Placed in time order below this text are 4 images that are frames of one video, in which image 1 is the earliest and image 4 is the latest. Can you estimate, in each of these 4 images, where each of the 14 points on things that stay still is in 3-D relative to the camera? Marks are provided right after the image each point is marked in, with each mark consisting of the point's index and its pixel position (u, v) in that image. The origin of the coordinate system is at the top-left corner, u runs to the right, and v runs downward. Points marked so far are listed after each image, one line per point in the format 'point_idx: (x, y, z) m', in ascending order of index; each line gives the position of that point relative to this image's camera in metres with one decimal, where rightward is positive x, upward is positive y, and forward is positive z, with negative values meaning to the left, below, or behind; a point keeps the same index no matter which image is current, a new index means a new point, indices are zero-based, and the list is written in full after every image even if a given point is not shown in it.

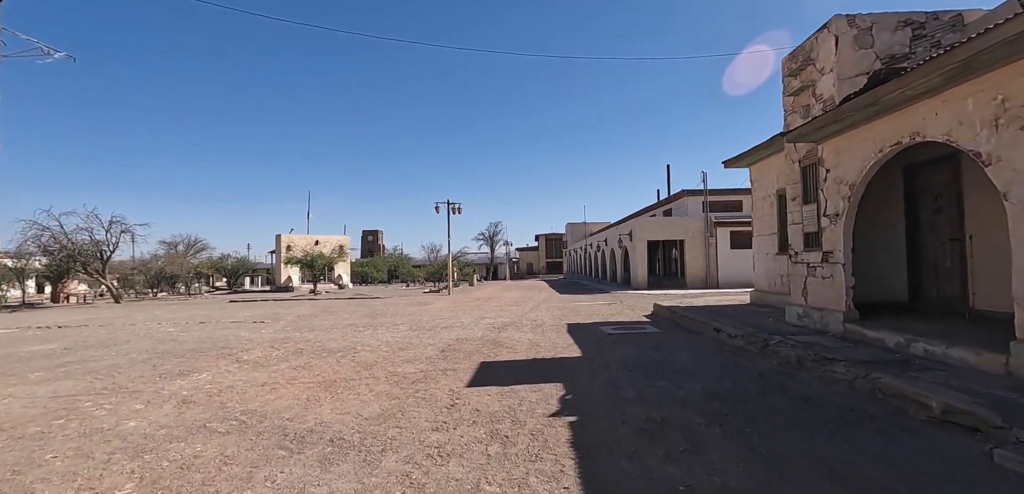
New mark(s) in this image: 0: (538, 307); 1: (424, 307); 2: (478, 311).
0: (+0.9, -2.2, +16.4) m
1: (-3.3, -2.4, +17.6) m
2: (-1.1, -2.2, +15.6) m
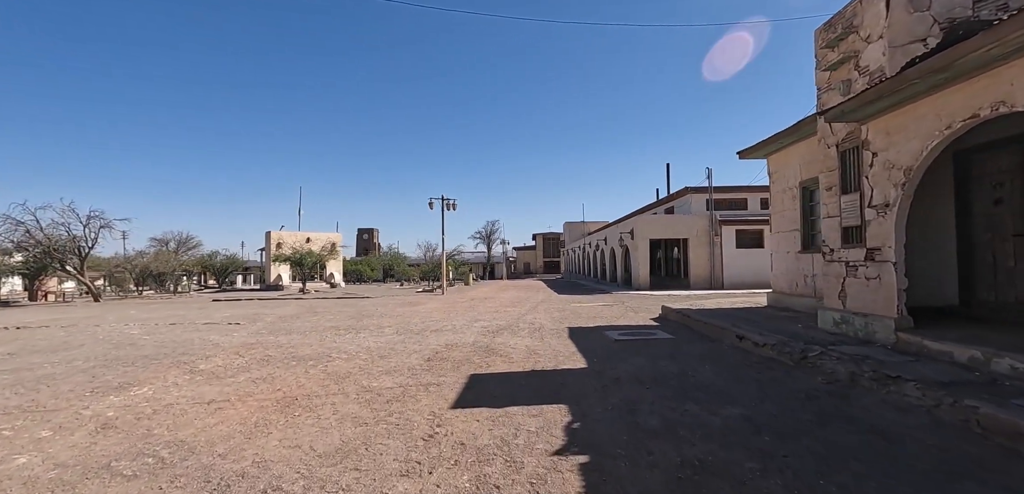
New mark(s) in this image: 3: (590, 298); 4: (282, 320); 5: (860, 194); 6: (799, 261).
0: (+0.8, -2.1, +15.4) m
1: (-3.5, -2.2, +16.6) m
2: (-1.3, -2.1, +14.6) m
3: (+3.3, -2.2, +19.2) m
4: (-7.0, -2.2, +13.9) m
5: (+4.8, +0.7, +6.4) m
6: (+6.1, -0.3, +9.7) m
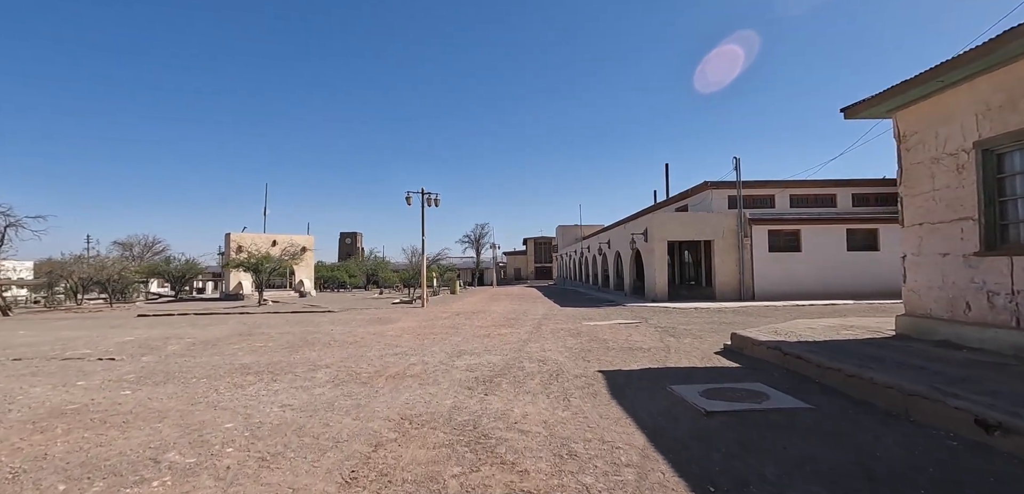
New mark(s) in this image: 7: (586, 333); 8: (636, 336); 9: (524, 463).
0: (+0.7, -2.1, +11.6) m
1: (-3.6, -2.3, +12.7) m
2: (-1.3, -2.1, +10.7) m
3: (+3.1, -2.3, +15.5) m
4: (-7.1, -2.3, +10.0) m
5: (+5.0, +0.8, +2.7) m
6: (+6.2, -0.3, +6.1) m
7: (+1.8, -2.1, +11.1) m
8: (+2.8, -2.0, +10.4) m
9: (+0.1, -1.7, +3.7) m
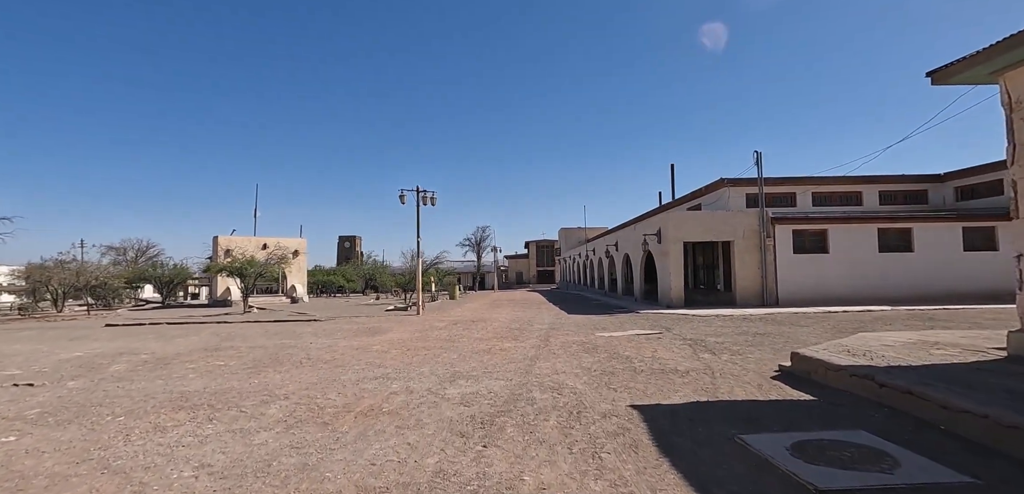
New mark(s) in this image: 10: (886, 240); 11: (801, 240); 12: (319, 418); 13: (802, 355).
0: (+0.8, -2.2, +10.0) m
1: (-3.5, -2.3, +11.1) m
2: (-1.2, -2.1, +9.2) m
3: (+3.2, -2.3, +13.9) m
4: (-7.0, -2.3, +8.4) m
5: (+5.0, +0.9, +1.1) m
6: (+6.2, -0.2, +4.5) m
7: (+1.9, -2.1, +9.5) m
8: (+2.9, -2.0, +8.8) m
9: (+0.2, -1.7, +2.1) m
10: (+15.2, +0.3, +18.5) m
11: (+11.8, +0.3, +18.6) m
12: (-2.2, -2.0, +5.3) m
13: (+4.0, -1.5, +6.3) m
